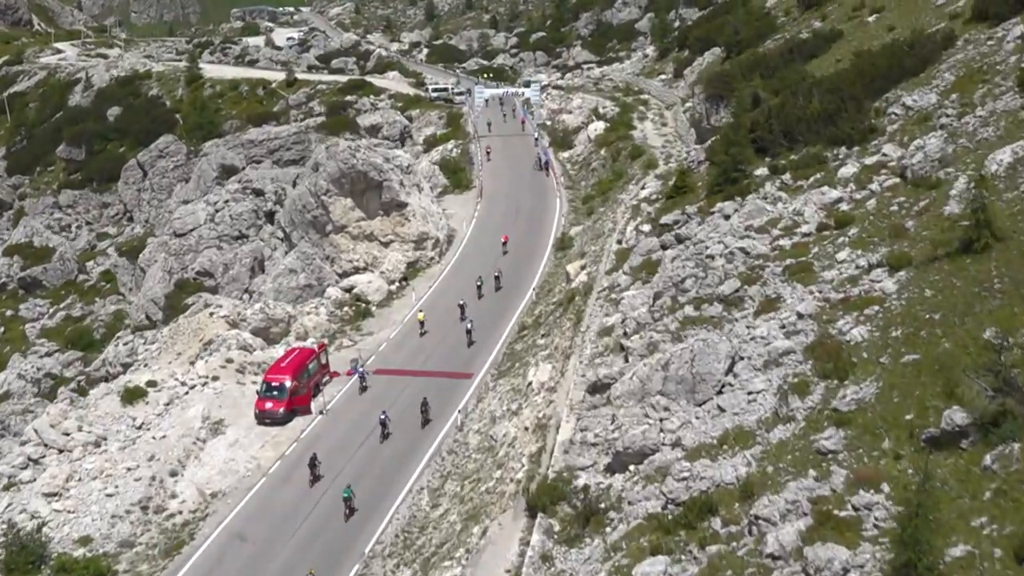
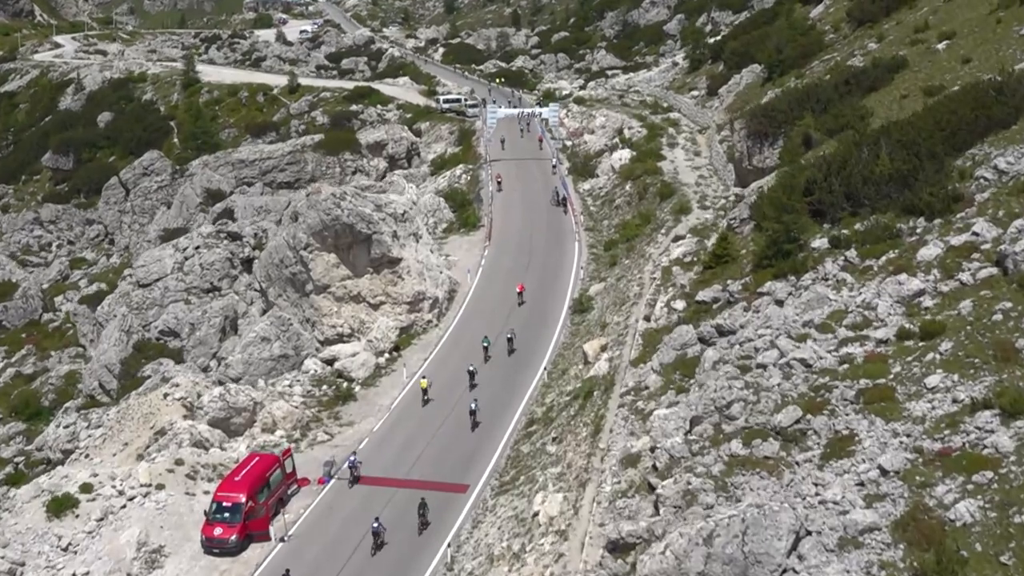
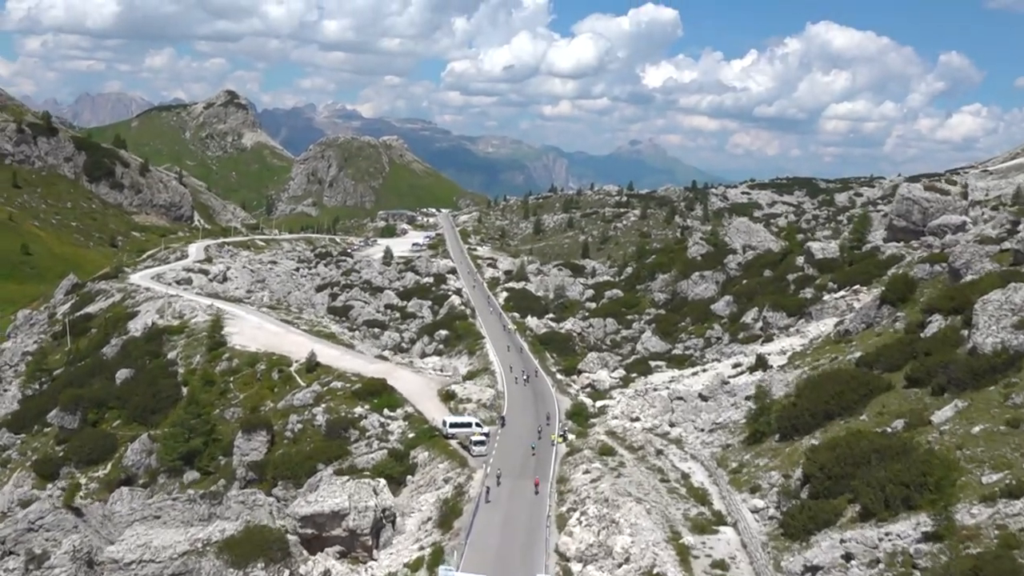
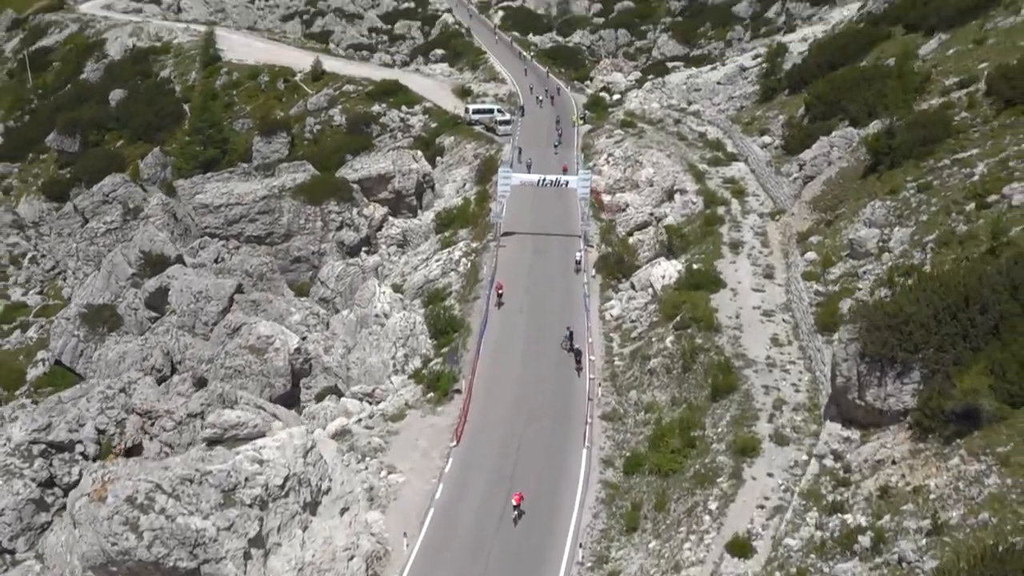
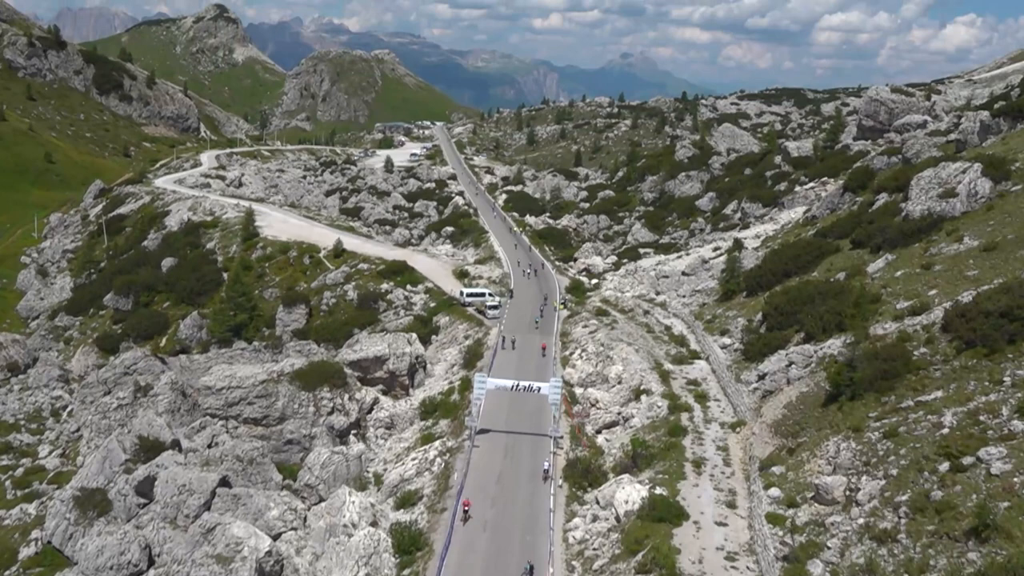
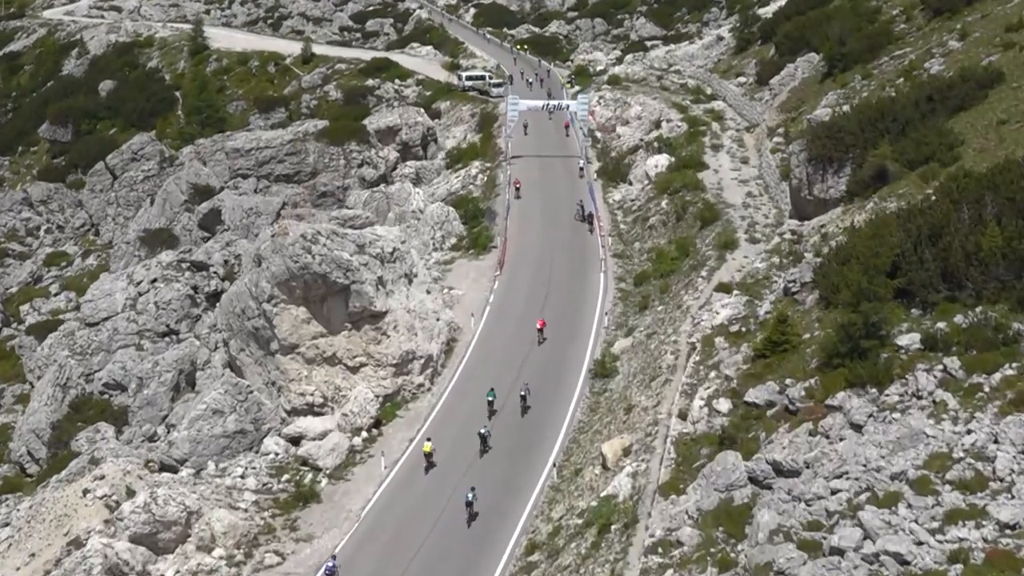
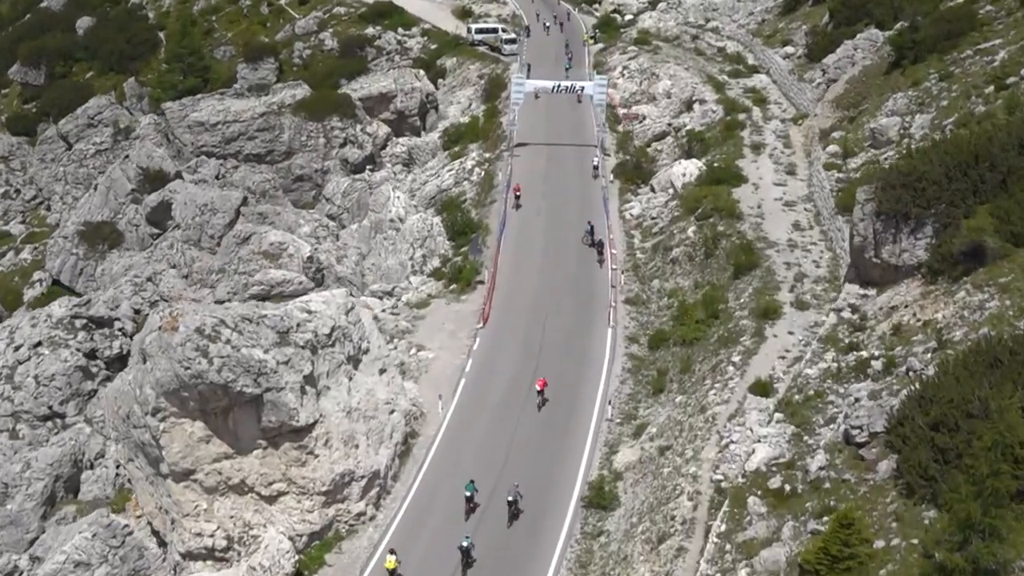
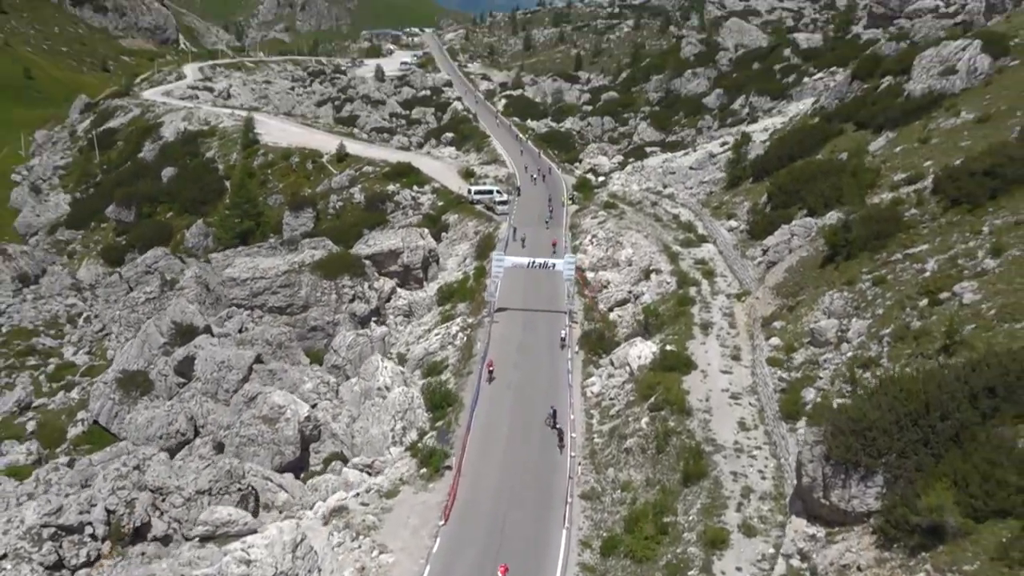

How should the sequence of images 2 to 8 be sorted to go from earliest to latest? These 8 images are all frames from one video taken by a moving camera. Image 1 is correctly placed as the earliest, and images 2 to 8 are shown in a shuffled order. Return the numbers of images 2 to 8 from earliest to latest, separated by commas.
2, 6, 7, 4, 8, 5, 3
